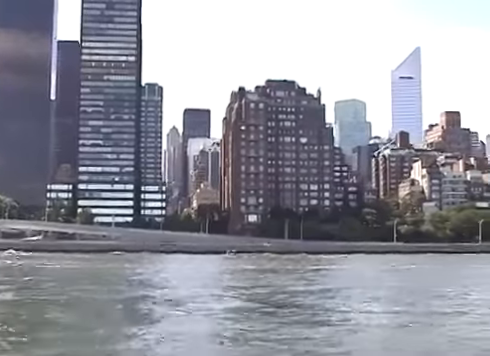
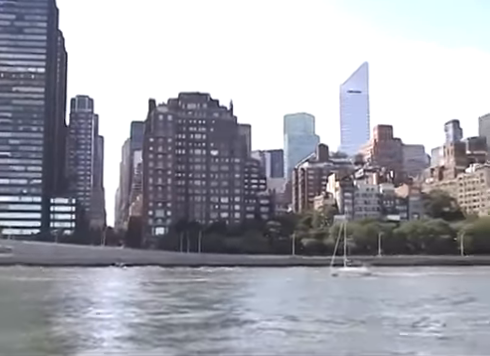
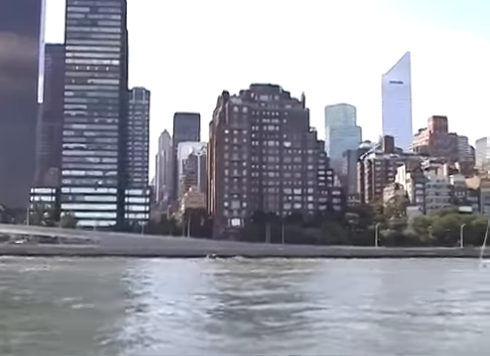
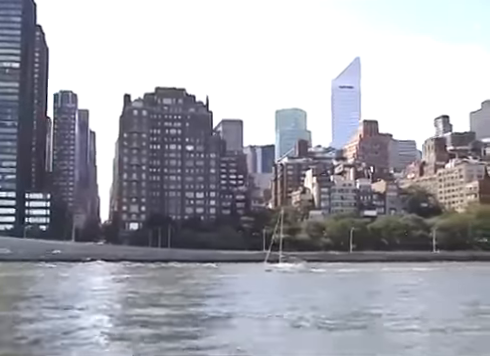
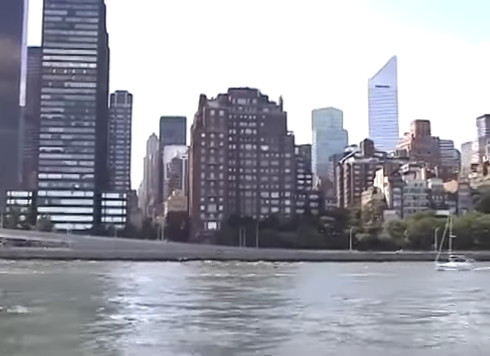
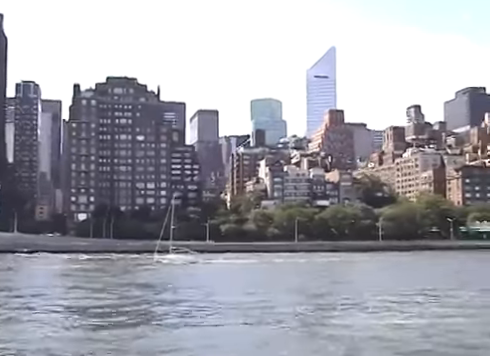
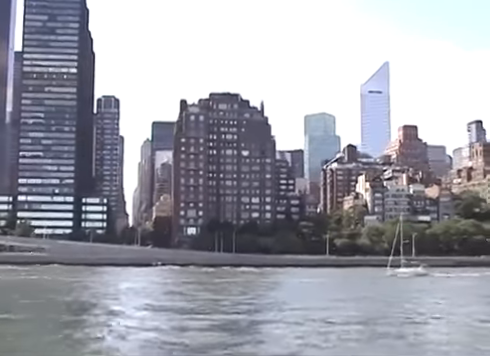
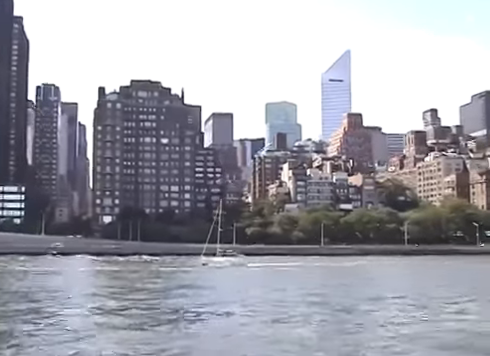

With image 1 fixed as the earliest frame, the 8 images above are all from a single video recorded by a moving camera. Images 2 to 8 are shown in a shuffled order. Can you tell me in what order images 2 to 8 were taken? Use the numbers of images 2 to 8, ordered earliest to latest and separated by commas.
3, 5, 7, 2, 4, 8, 6
